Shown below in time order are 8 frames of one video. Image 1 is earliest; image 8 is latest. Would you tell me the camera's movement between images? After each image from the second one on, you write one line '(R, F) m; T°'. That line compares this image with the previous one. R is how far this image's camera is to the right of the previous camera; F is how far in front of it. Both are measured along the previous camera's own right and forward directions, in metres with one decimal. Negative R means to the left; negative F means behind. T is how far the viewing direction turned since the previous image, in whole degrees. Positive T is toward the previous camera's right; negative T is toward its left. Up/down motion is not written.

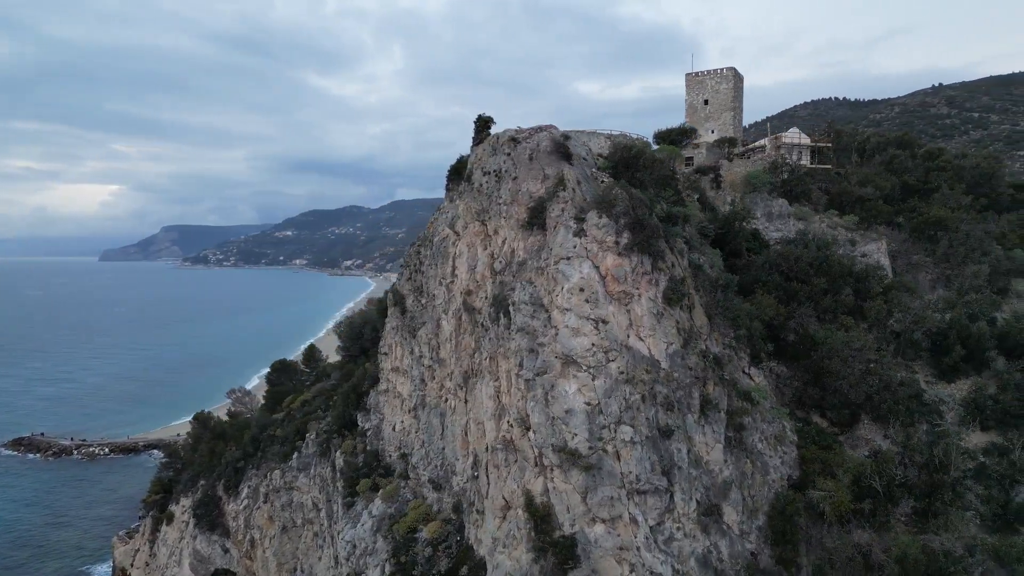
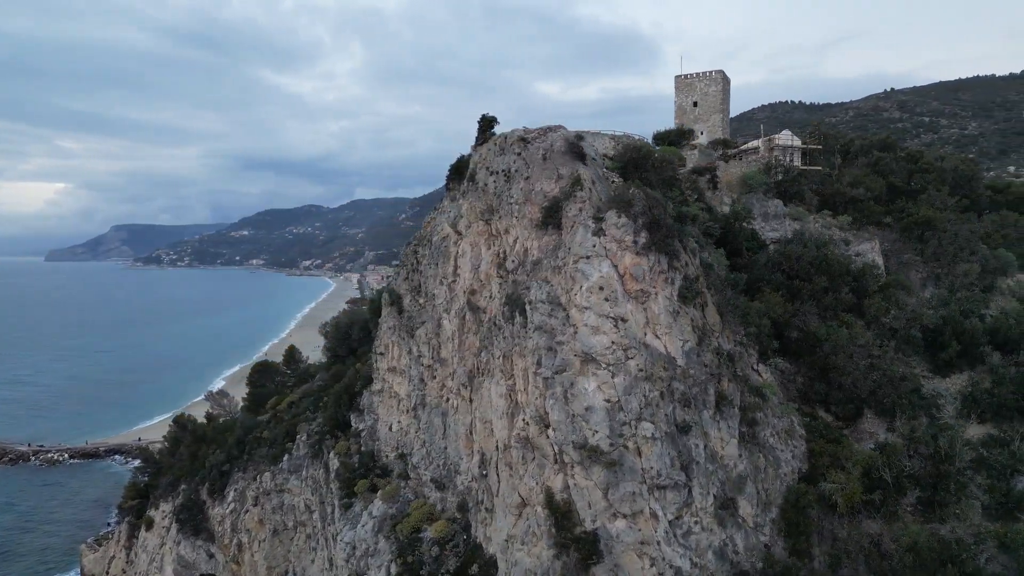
(-0.8, 0.0) m; +3°
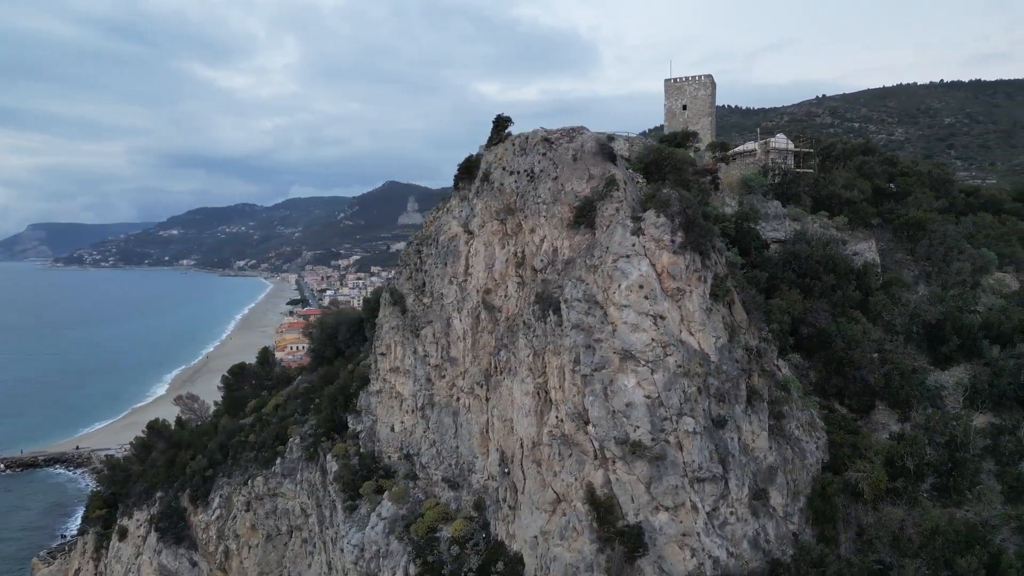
(-1.4, 0.0) m; +4°
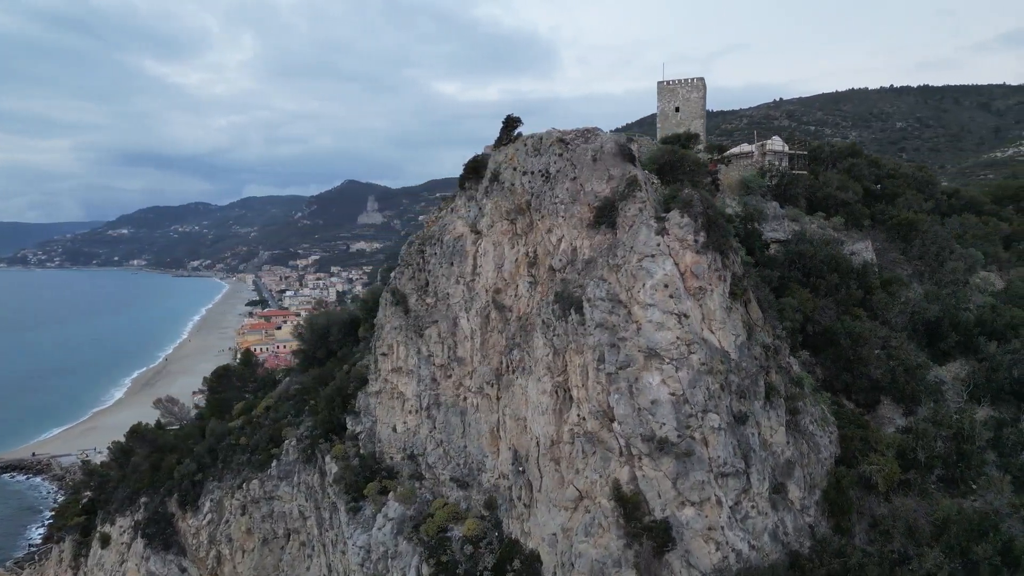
(-0.9, 0.0) m; +2°
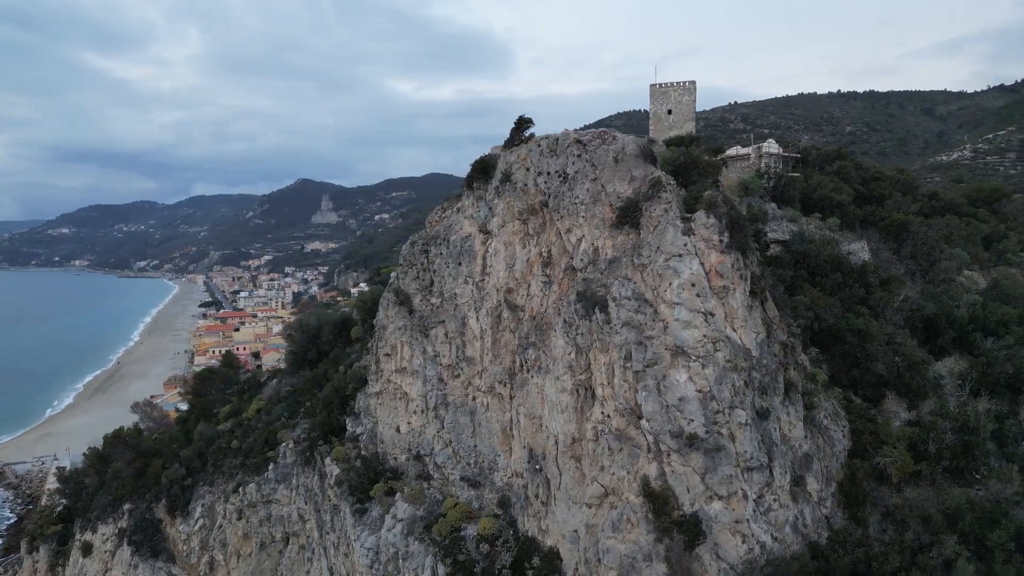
(-1.0, -0.1) m; +3°
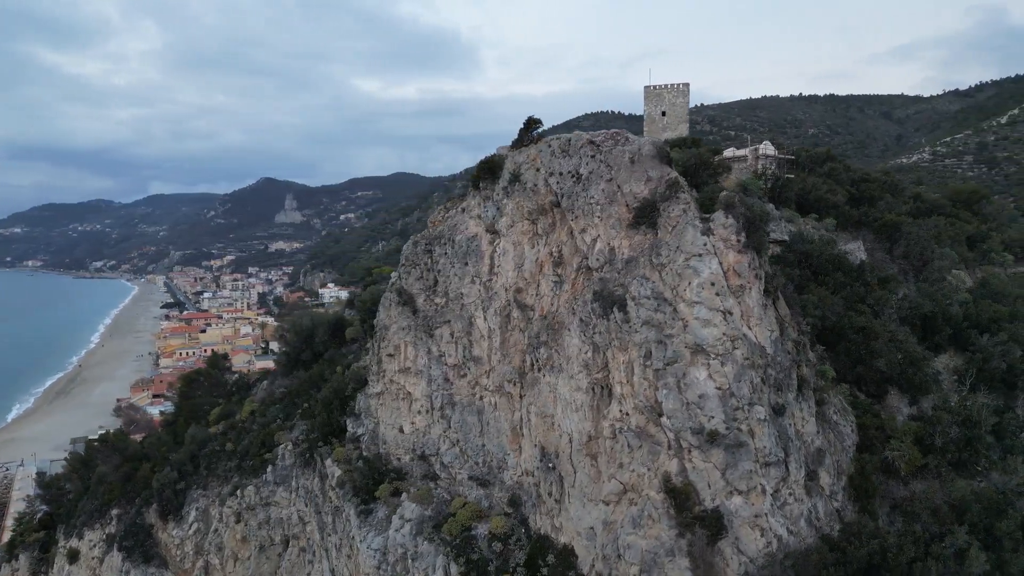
(-0.8, -0.1) m; +2°
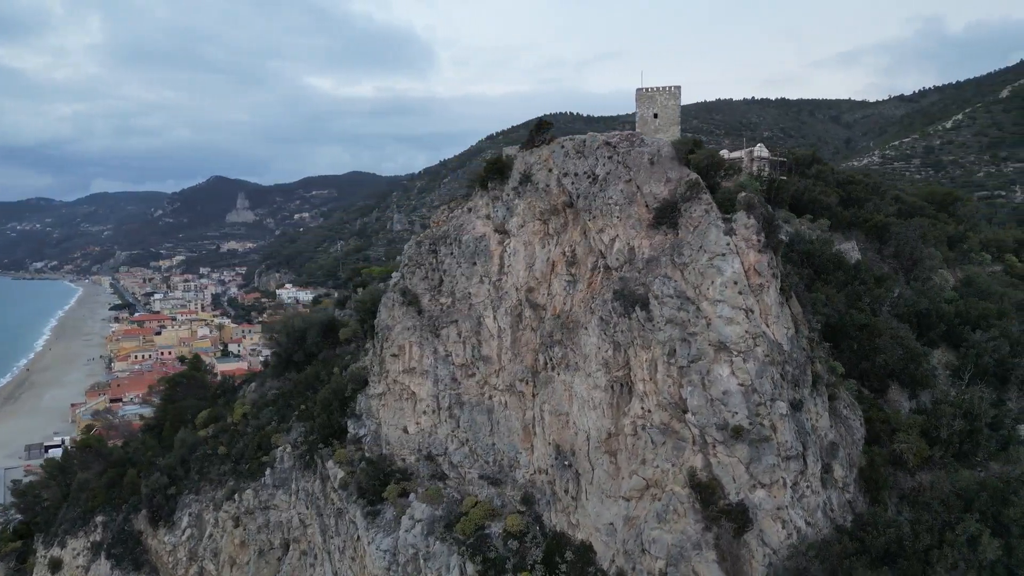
(-1.0, -0.1) m; +3°
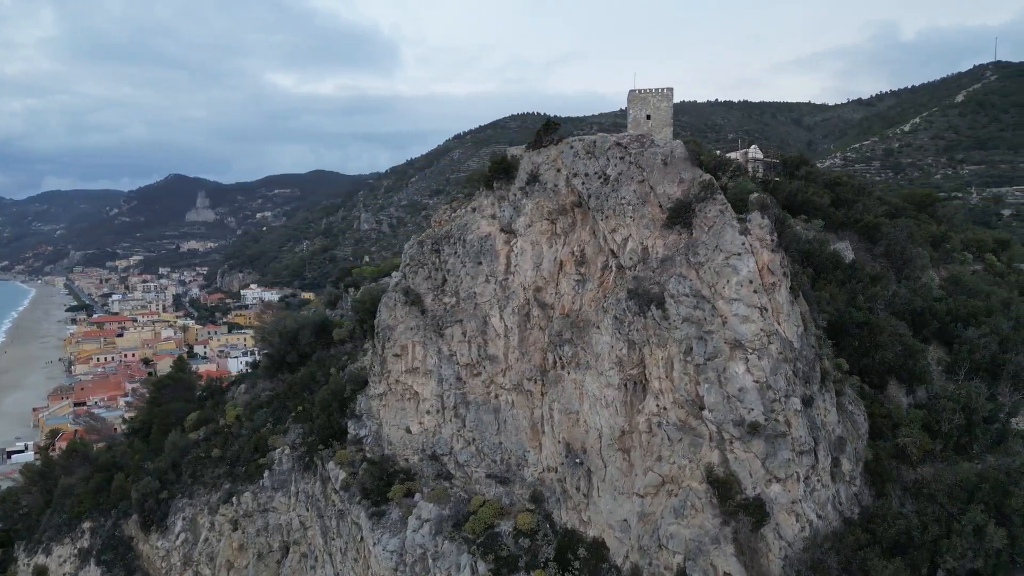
(-0.8, -0.1) m; +2°
